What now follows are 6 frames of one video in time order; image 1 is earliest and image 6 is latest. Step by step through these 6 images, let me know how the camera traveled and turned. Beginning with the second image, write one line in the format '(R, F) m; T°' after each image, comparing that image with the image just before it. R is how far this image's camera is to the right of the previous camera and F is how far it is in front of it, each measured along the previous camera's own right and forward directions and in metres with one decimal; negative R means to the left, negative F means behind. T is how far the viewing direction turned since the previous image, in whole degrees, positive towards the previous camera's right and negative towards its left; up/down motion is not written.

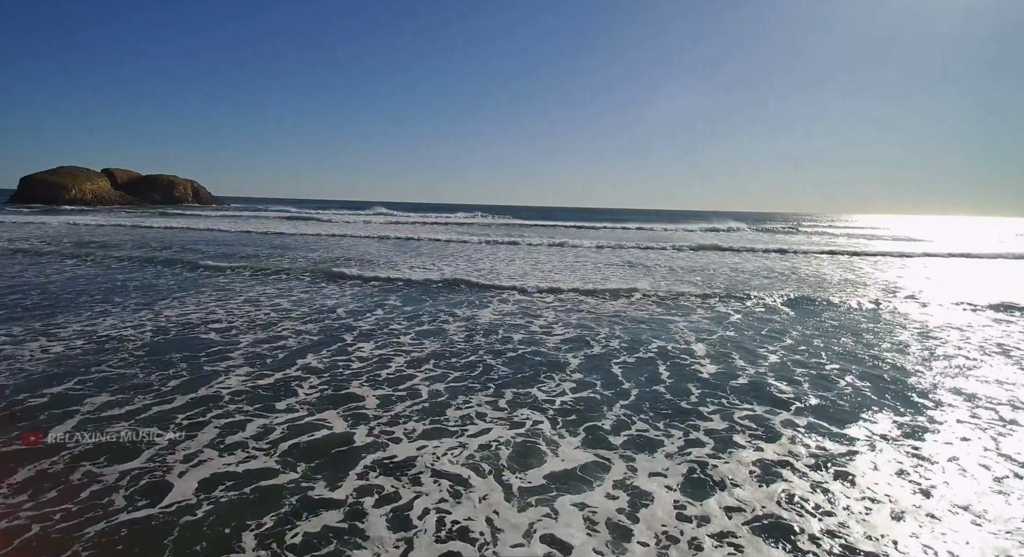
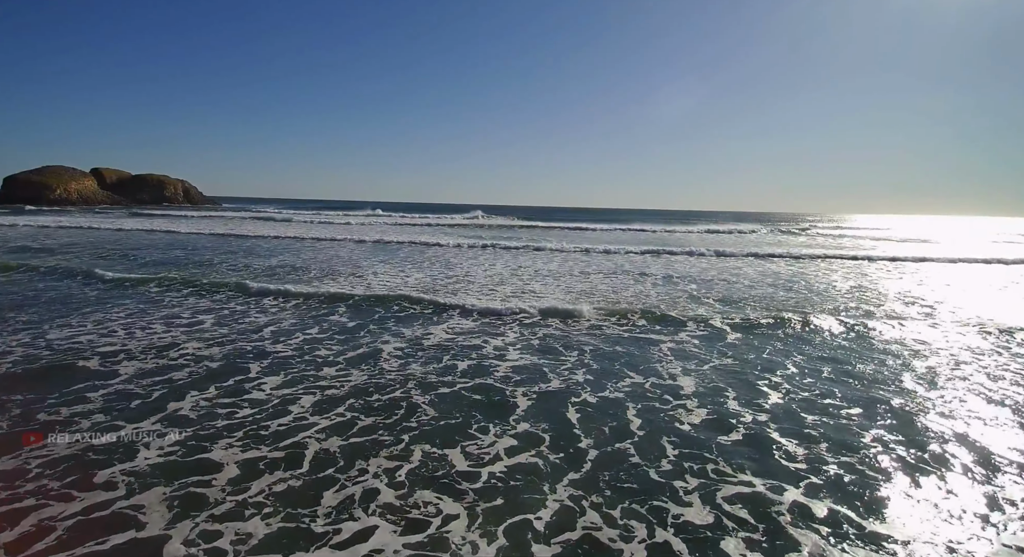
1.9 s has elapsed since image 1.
(+0.9, +1.7) m; -1°
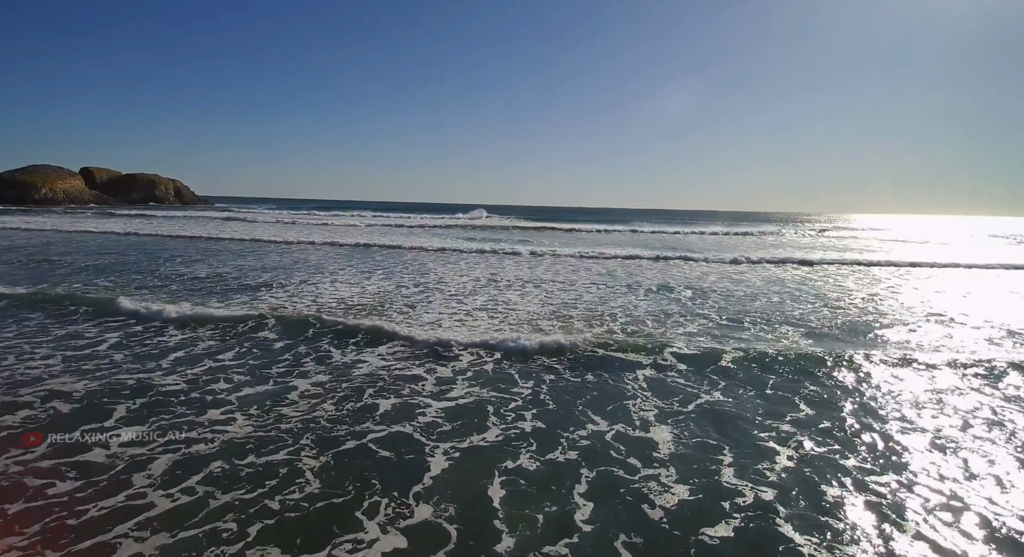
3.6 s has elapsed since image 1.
(+0.8, +1.6) m; -1°
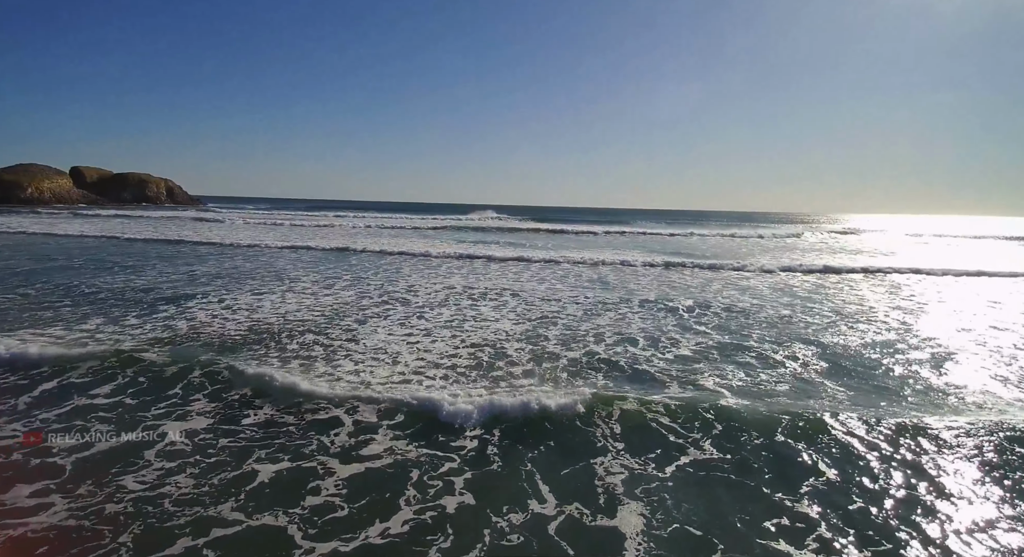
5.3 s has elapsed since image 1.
(+0.7, +1.6) m; -1°
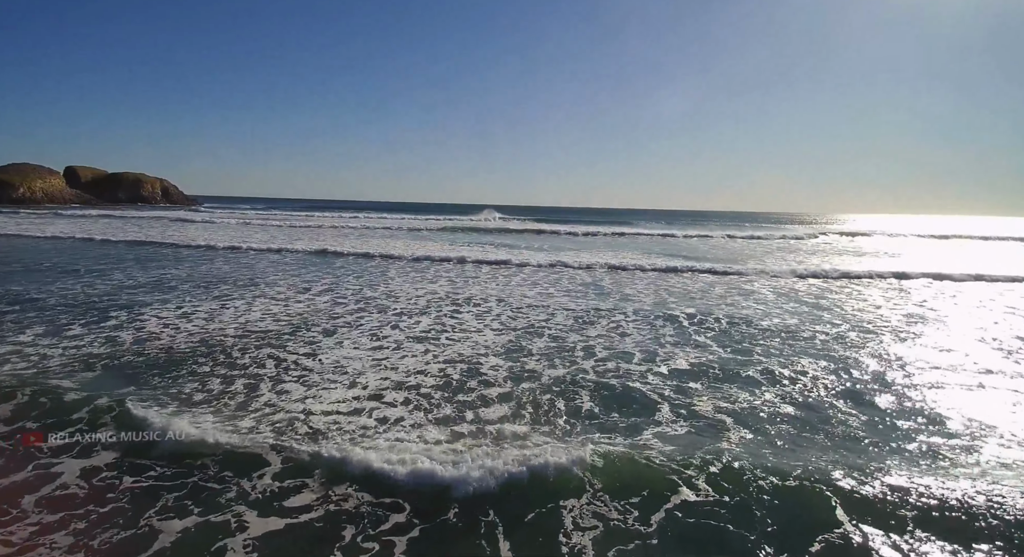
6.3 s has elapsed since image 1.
(+0.4, +0.9) m; 0°
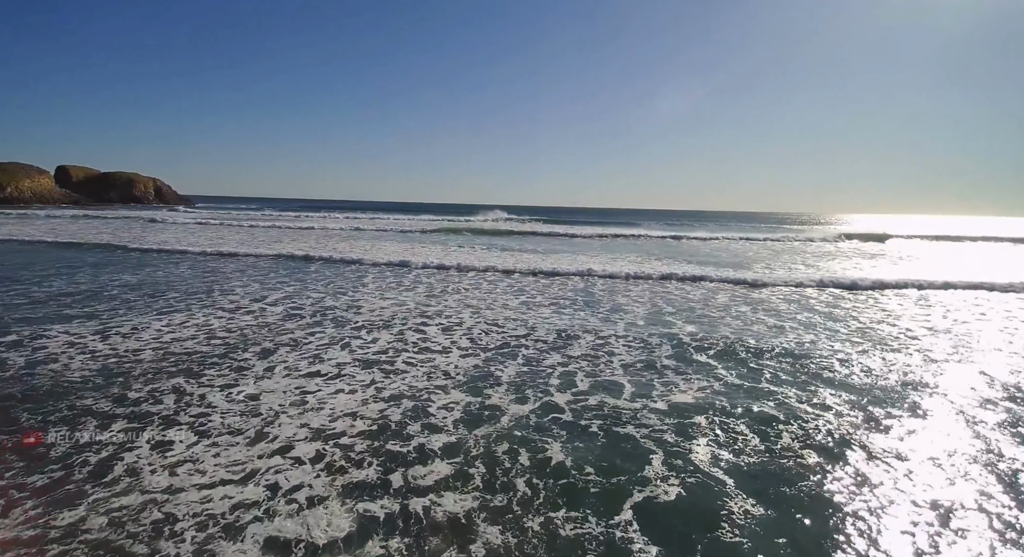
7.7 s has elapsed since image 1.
(+0.6, +1.4) m; 0°
